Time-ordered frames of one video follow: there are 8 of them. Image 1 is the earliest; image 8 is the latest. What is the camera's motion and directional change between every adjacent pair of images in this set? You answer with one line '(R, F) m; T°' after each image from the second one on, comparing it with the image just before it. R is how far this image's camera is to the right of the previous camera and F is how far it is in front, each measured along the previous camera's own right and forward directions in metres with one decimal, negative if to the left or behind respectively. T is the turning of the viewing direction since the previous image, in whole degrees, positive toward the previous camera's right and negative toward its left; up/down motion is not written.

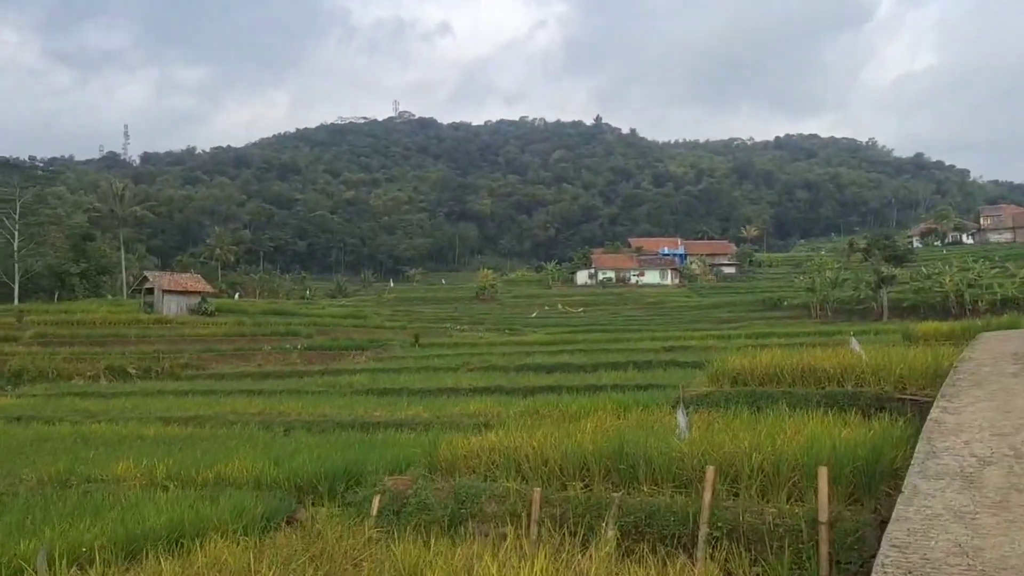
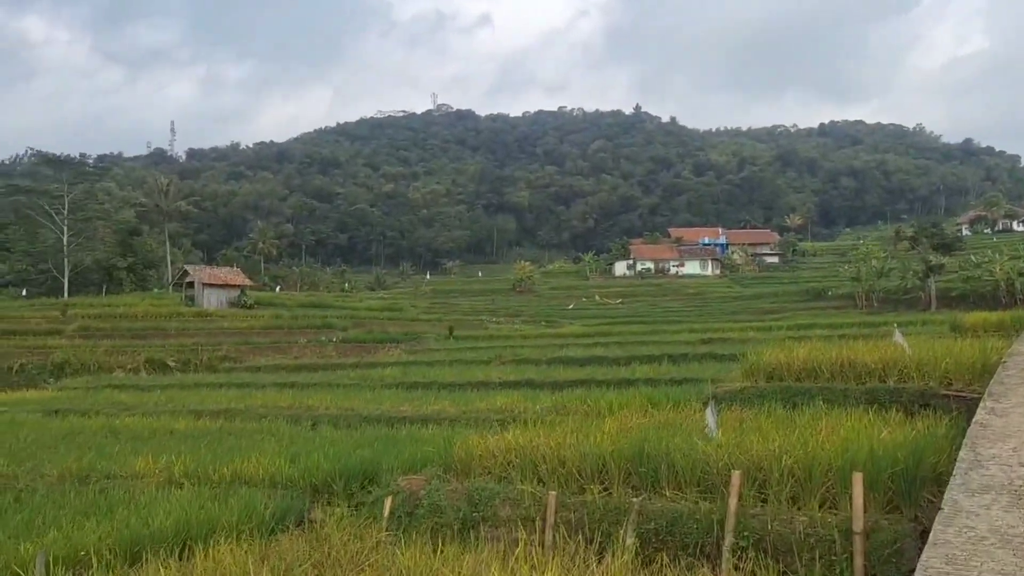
(+0.2, +0.2) m; -3°
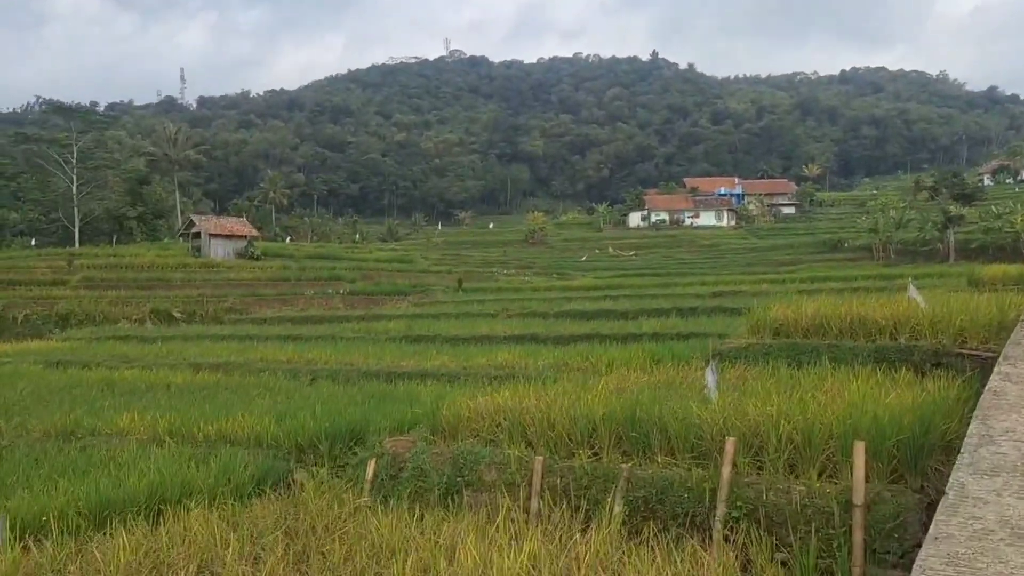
(+0.2, +0.3) m; -1°
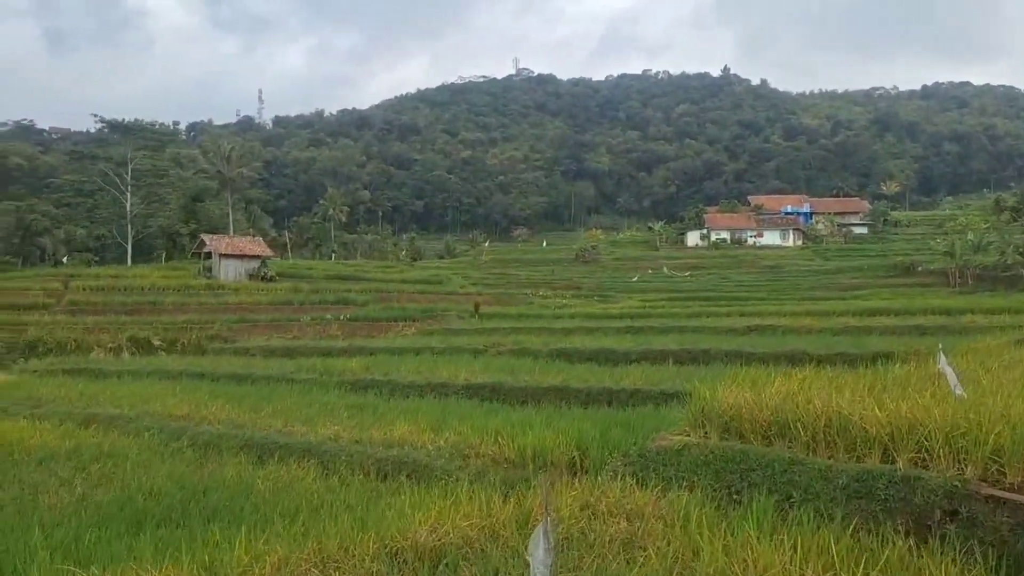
(+1.6, +2.3) m; -5°
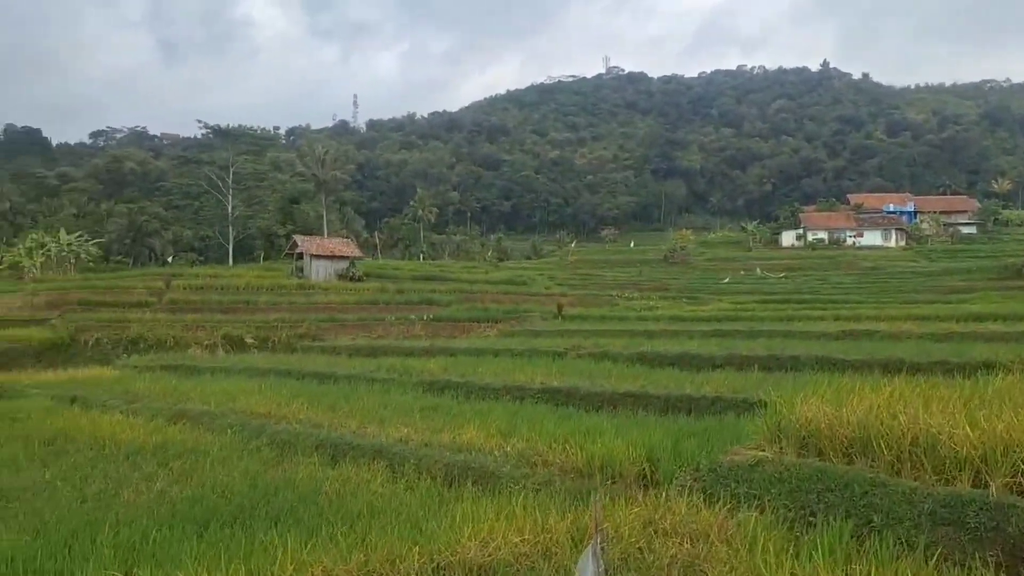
(+0.2, +0.2) m; -6°
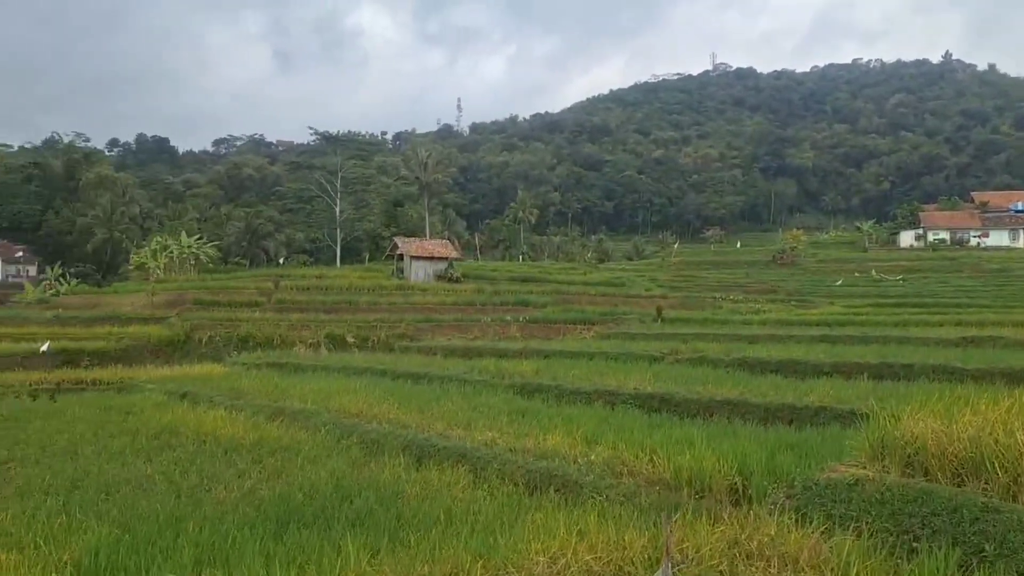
(+0.1, +0.2) m; -7°
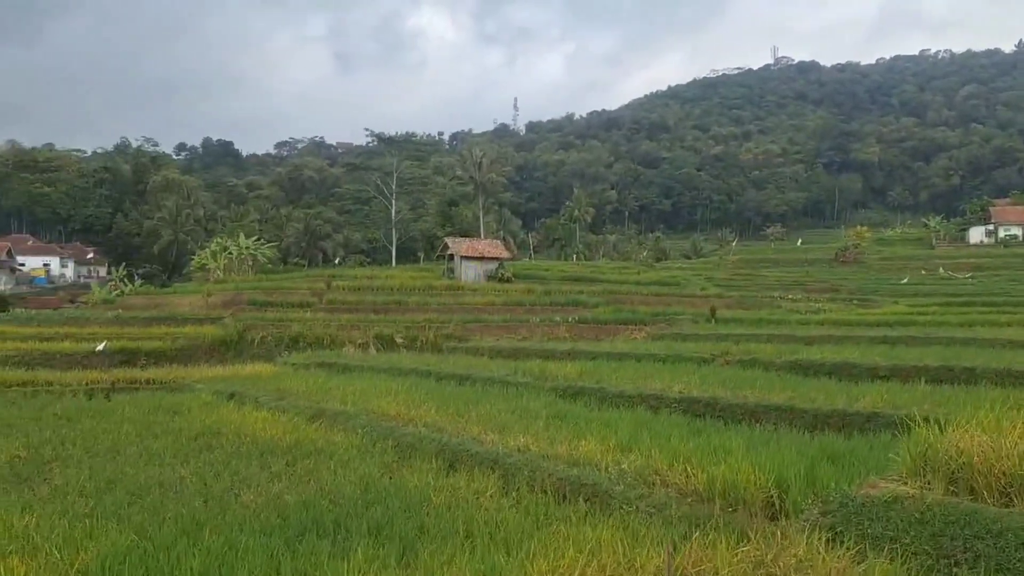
(+0.2, +0.2) m; -4°
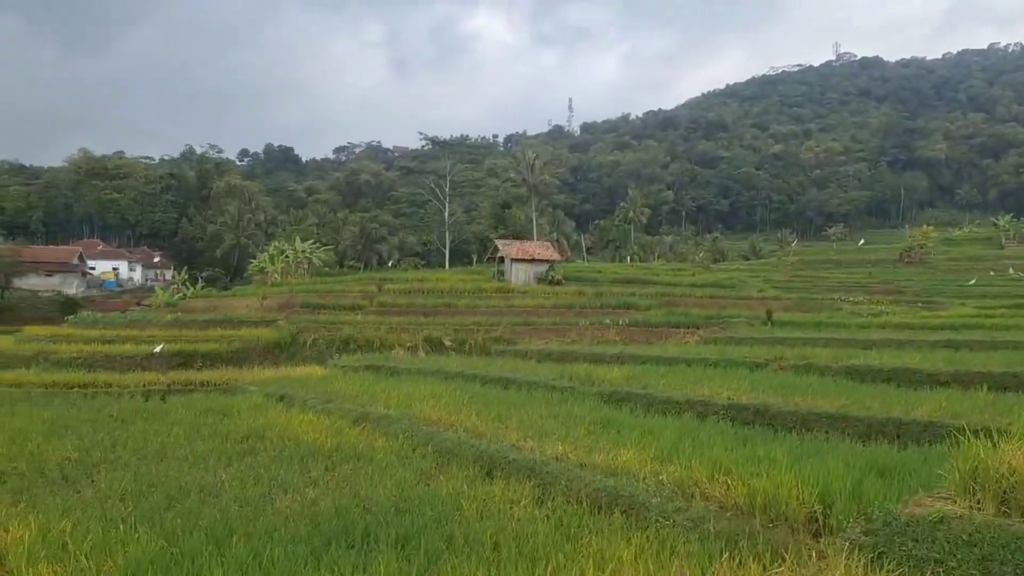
(+0.2, +0.1) m; -4°
